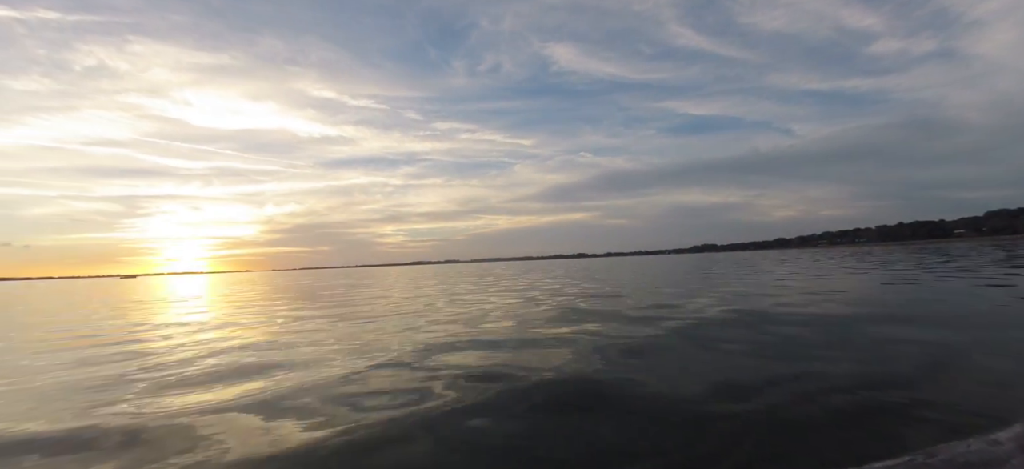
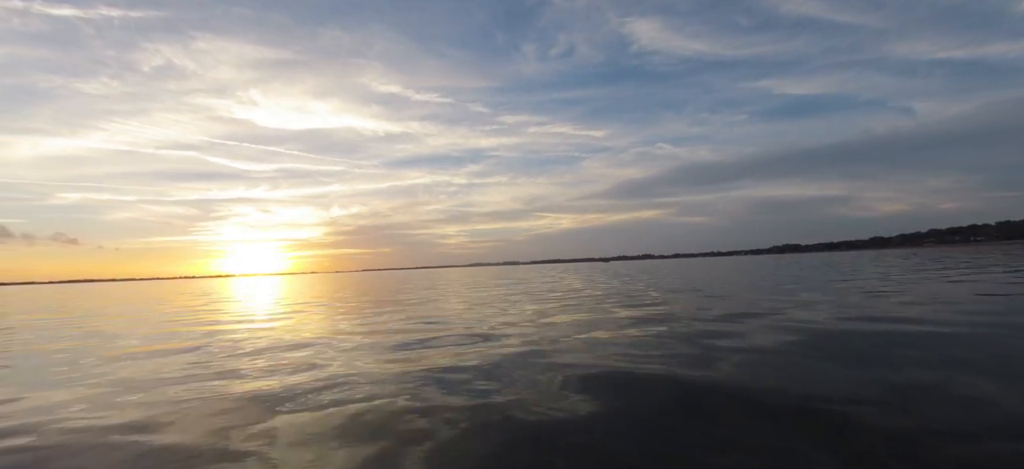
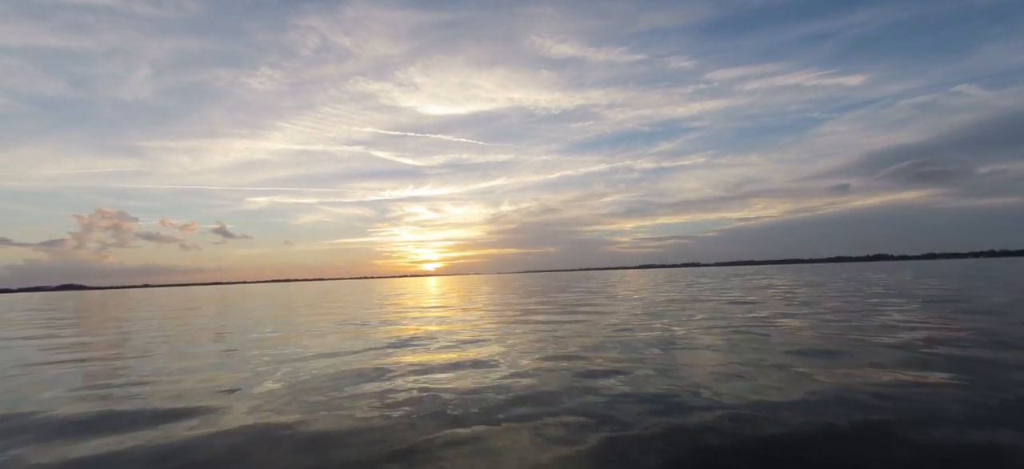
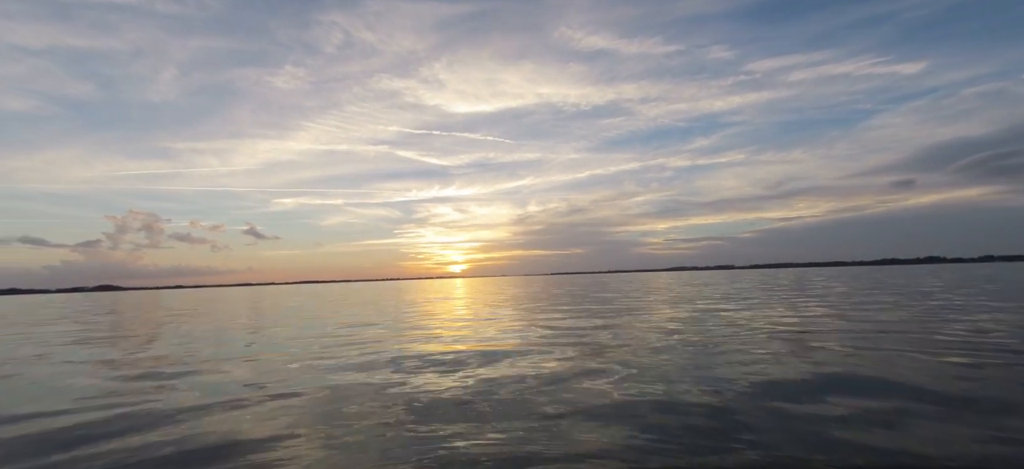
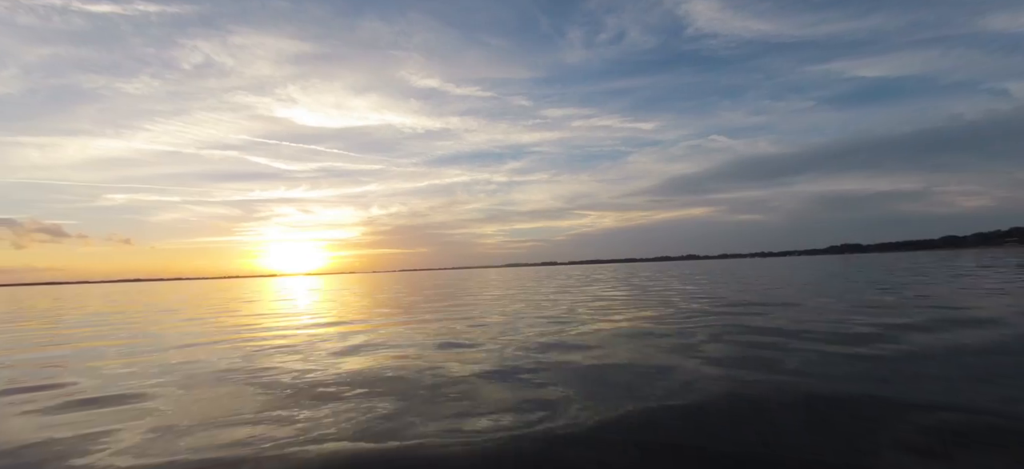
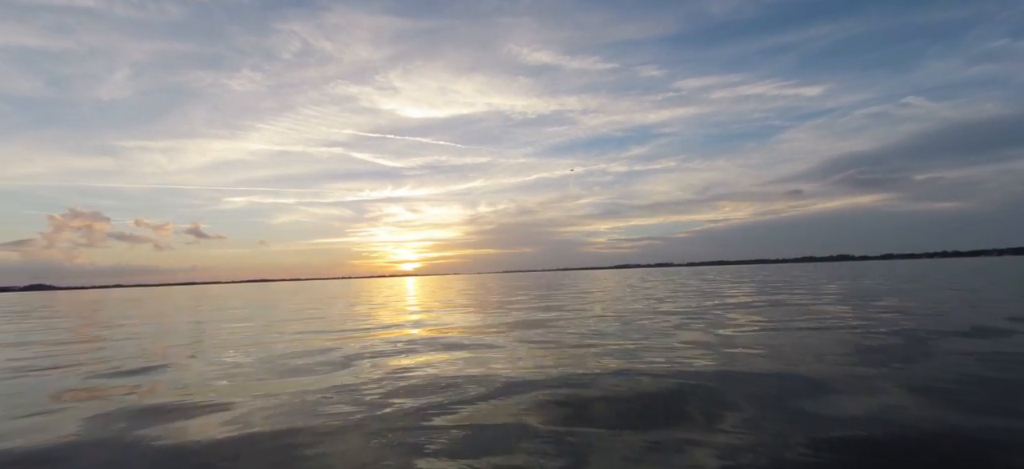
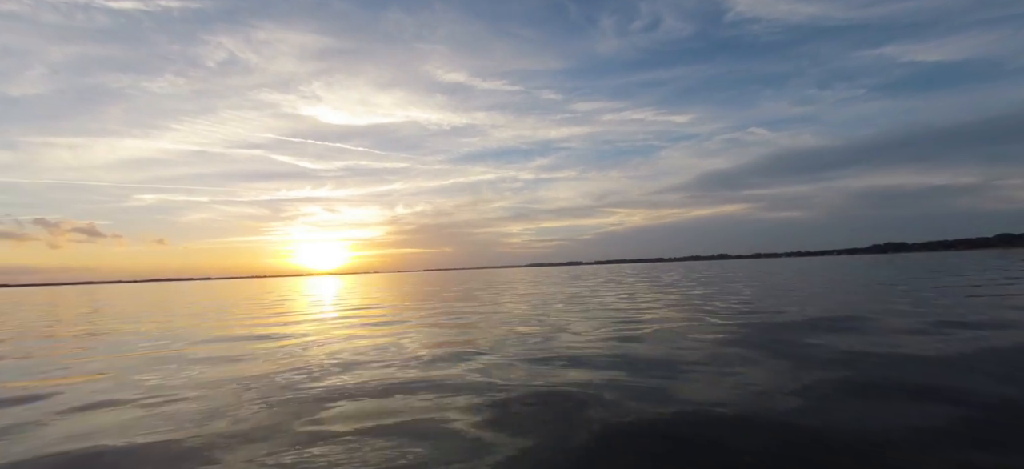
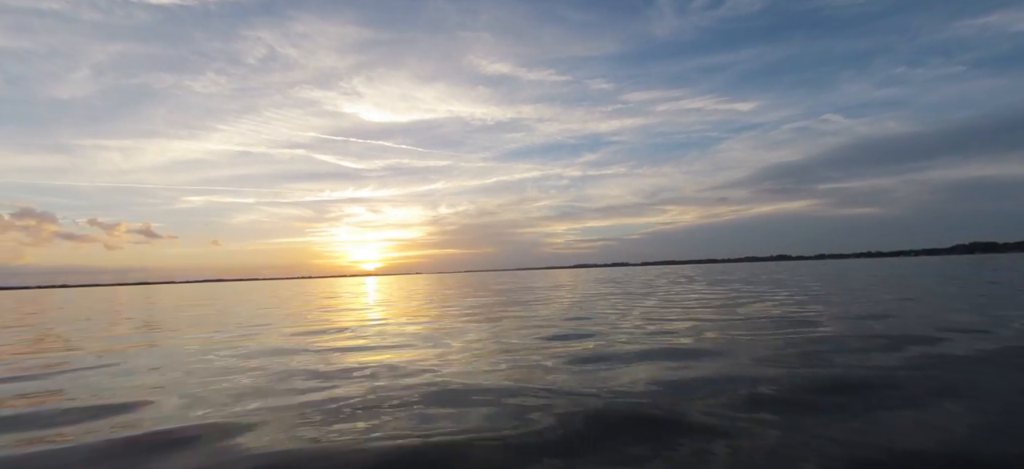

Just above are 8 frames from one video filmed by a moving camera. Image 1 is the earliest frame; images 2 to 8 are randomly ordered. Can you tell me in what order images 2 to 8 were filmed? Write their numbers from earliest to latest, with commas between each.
2, 5, 7, 8, 6, 3, 4
